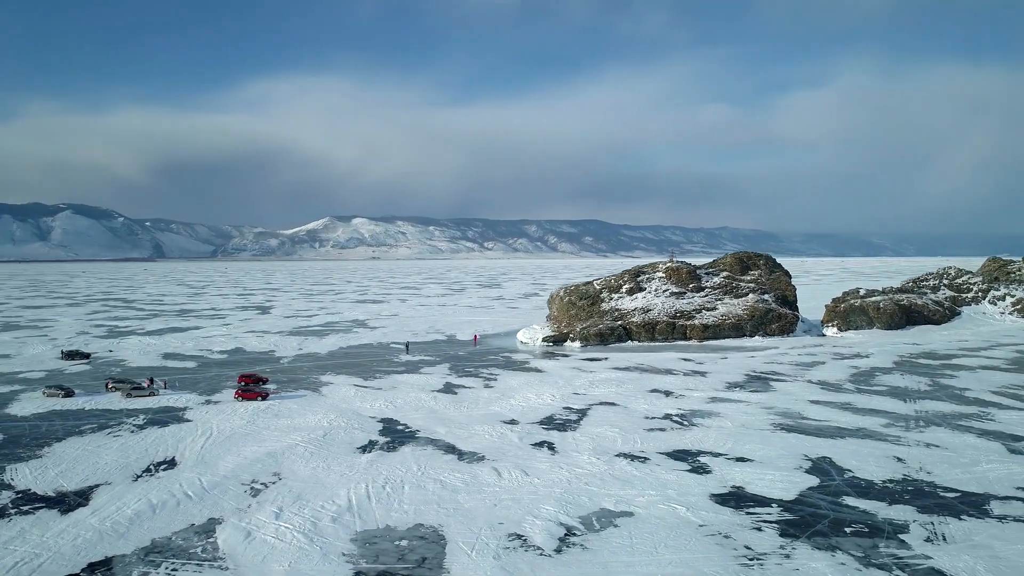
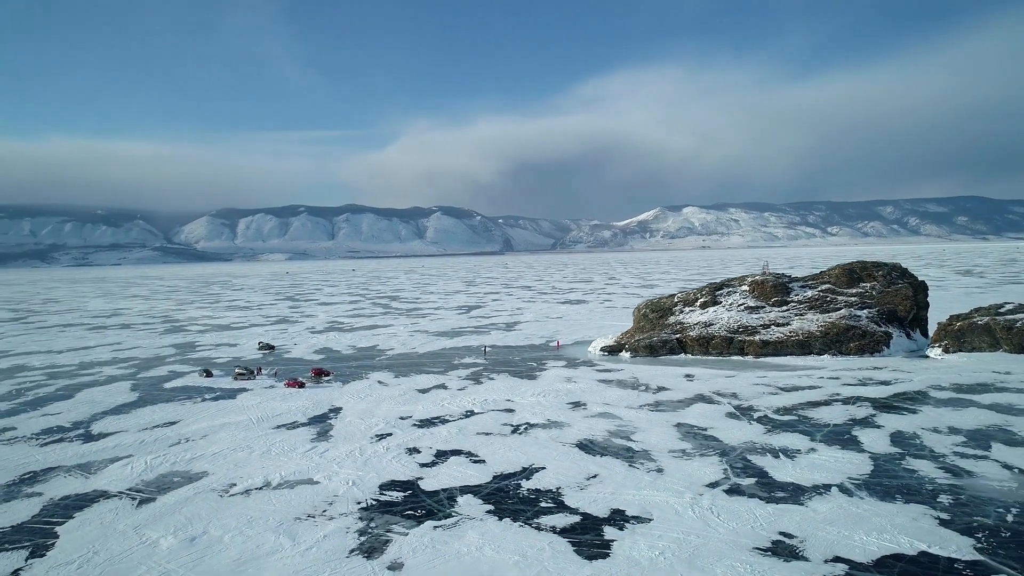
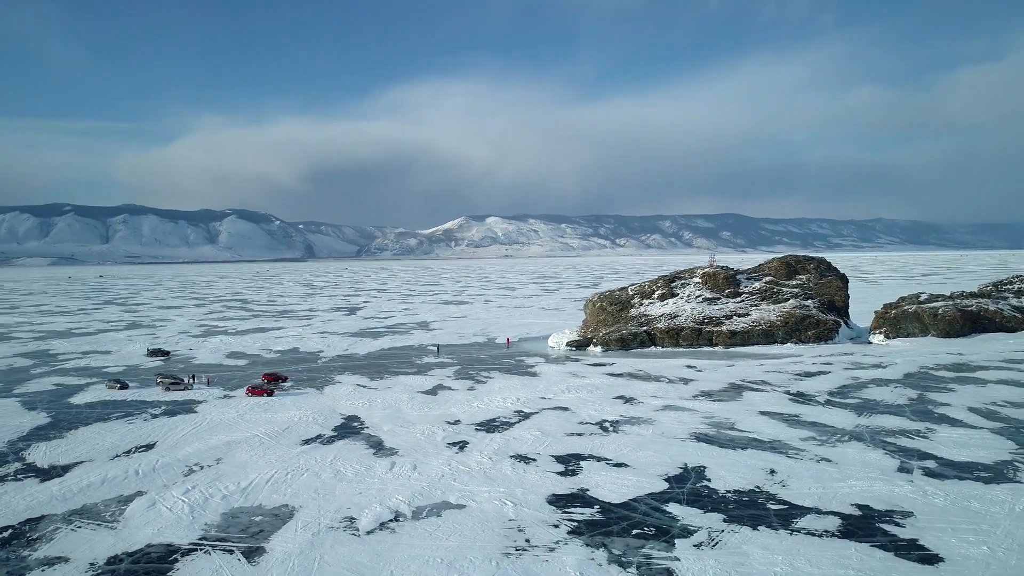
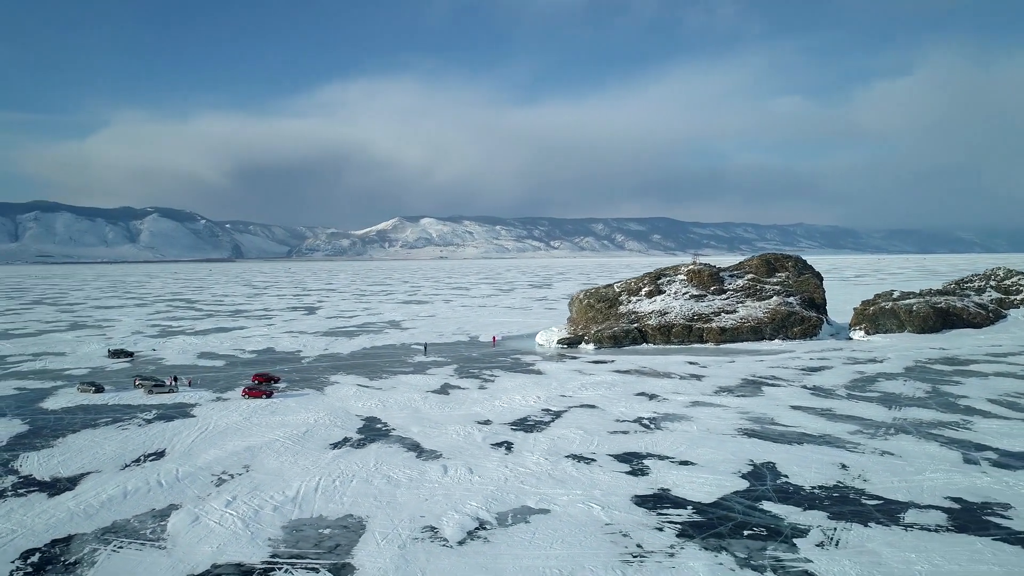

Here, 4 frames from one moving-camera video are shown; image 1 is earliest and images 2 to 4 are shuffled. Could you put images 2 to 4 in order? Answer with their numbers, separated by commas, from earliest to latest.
4, 3, 2
